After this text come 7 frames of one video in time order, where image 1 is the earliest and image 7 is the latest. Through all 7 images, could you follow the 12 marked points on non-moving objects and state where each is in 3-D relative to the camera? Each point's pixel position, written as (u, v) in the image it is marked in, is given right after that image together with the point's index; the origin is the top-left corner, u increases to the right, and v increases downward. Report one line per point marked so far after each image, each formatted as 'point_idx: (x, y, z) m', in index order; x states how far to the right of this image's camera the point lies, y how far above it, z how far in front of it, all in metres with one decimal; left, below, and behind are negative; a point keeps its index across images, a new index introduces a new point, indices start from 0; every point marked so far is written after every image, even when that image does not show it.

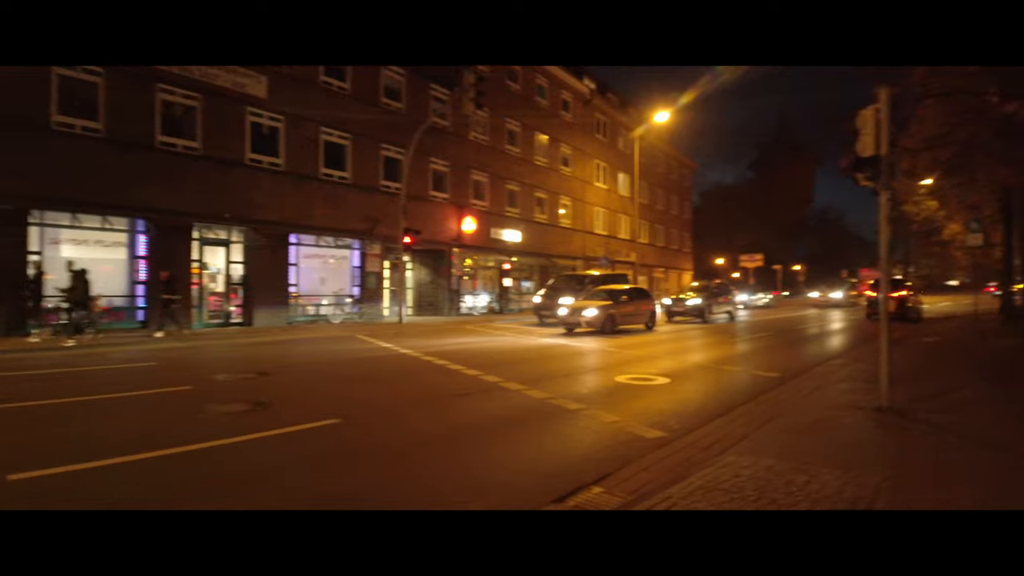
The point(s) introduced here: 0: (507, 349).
0: (-0.1, -1.5, +16.7) m
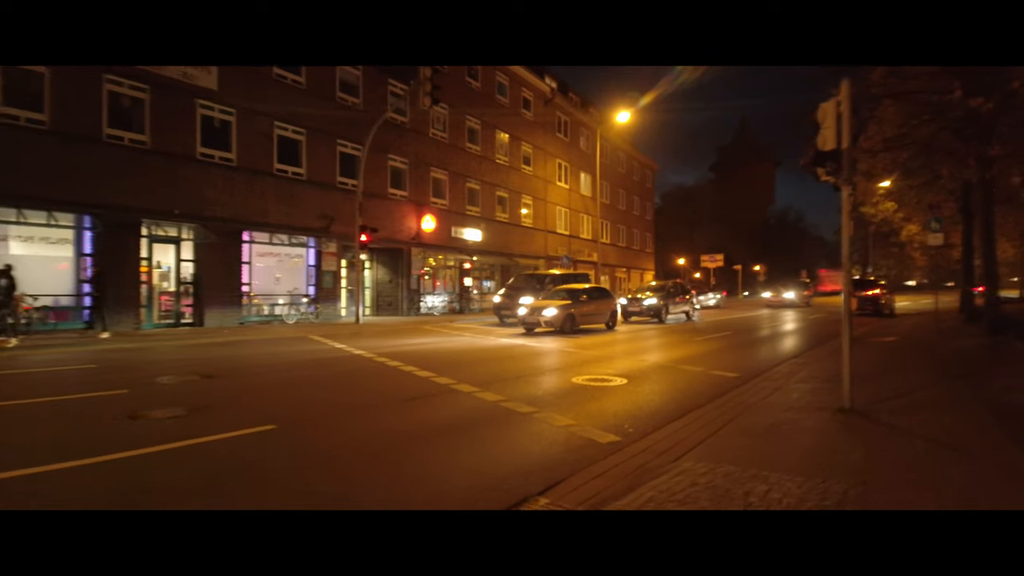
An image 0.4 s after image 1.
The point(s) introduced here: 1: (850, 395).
0: (-1.2, -1.5, +16.2) m
1: (+3.7, -1.2, +7.2) m
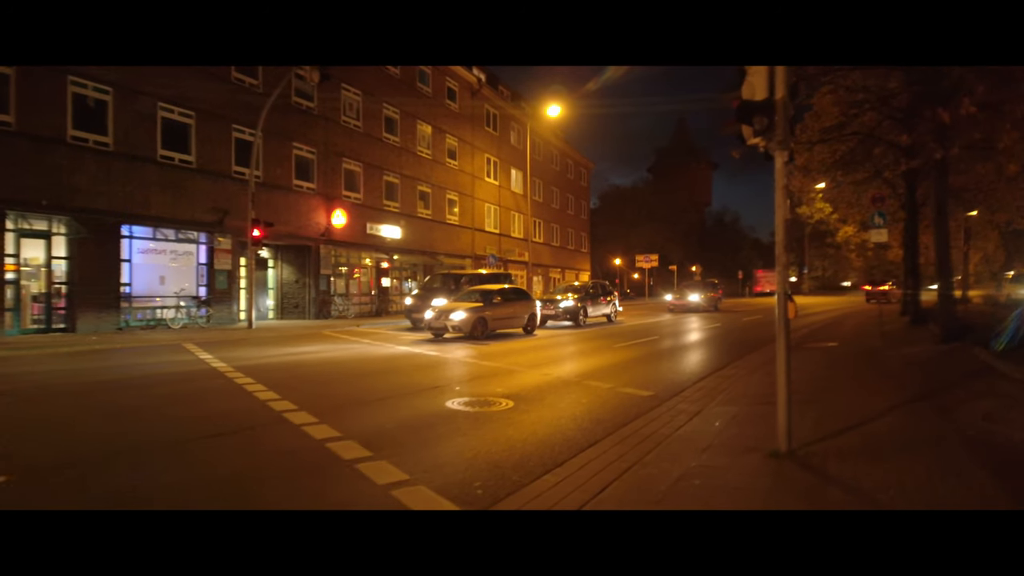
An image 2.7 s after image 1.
0: (-3.4, -1.5, +13.9) m
1: (+2.2, -1.2, +5.3) m
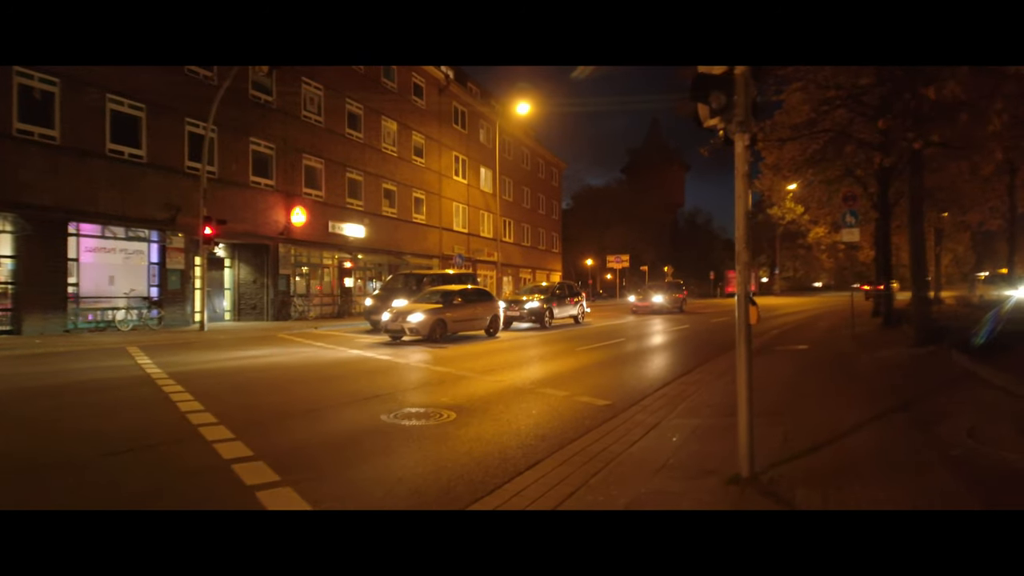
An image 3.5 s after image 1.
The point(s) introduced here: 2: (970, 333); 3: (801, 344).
0: (-4.3, -1.5, +13.1) m
1: (+1.7, -1.2, +4.7) m
2: (+9.5, -0.9, +13.5) m
3: (+6.3, -1.3, +14.4) m
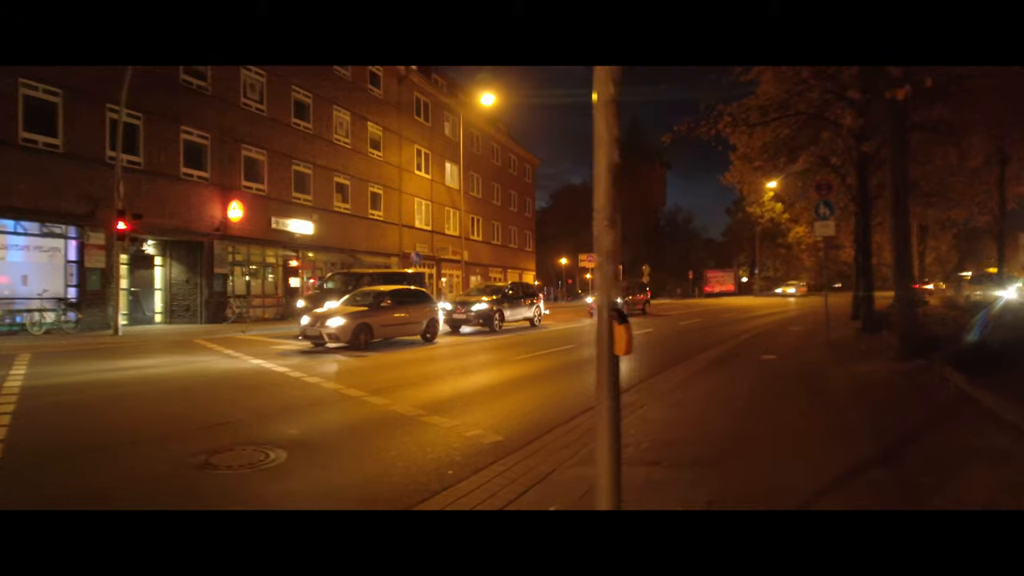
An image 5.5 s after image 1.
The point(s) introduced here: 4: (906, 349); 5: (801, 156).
0: (-5.6, -1.5, +11.1) m
1: (+0.6, -1.1, +2.9) m
2: (+8.1, -0.9, +11.9) m
3: (+4.9, -1.2, +12.7) m
4: (+6.6, -0.9, +11.0) m
5: (+7.2, +3.3, +16.5) m
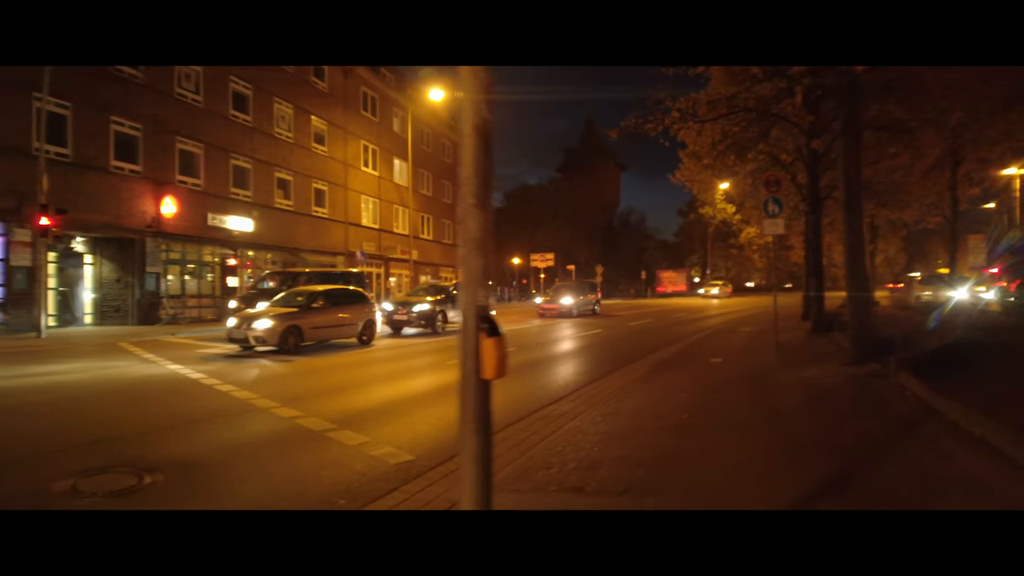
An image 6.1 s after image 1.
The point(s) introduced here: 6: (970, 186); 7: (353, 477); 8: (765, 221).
0: (-6.6, -1.5, +10.1) m
1: (+0.1, -1.1, +2.3) m
2: (+7.1, -0.9, +11.8) m
3: (+3.8, -1.2, +12.3) m
4: (+5.6, -0.9, +10.8) m
5: (+5.9, +3.3, +16.3) m
6: (+13.5, +3.0, +19.3) m
7: (-1.2, -1.4, +4.9) m
8: (+5.7, +1.5, +14.9) m
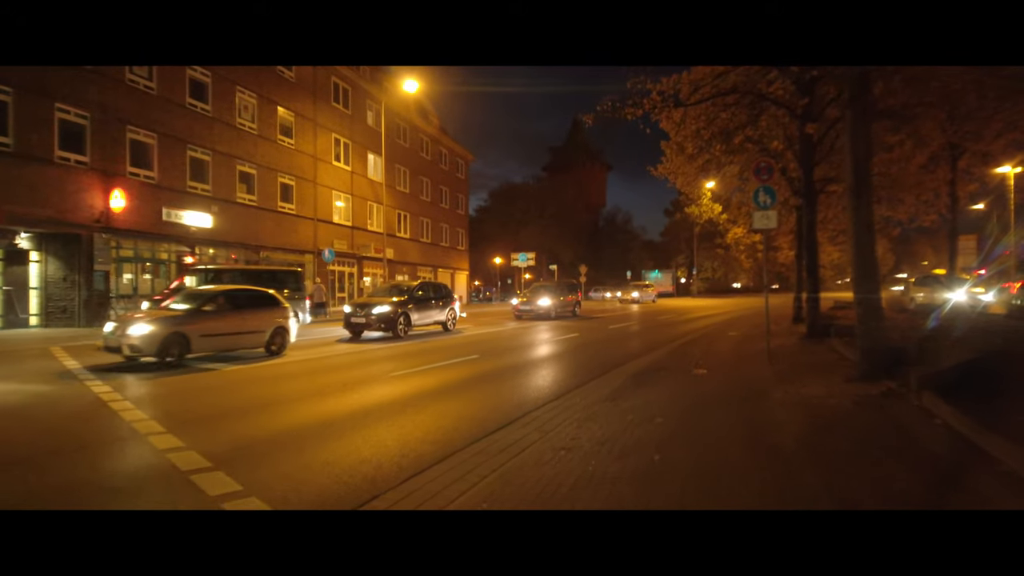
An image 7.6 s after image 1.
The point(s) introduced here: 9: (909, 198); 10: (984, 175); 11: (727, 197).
0: (-7.2, -1.5, +8.6) m
1: (-0.4, -1.1, +1.0) m
2: (+6.4, -0.9, +10.5) m
3: (+3.2, -1.3, +11.1) m
4: (+5.0, -0.9, +9.5) m
5: (+5.1, +3.3, +15.1) m
6: (+12.7, +2.9, +18.2) m
7: (-1.7, -1.4, +3.5) m
8: (+5.0, +1.5, +13.7) m
9: (+11.2, +2.5, +18.6) m
10: (+12.5, +3.0, +17.3) m
11: (+6.4, +2.7, +19.5) m
